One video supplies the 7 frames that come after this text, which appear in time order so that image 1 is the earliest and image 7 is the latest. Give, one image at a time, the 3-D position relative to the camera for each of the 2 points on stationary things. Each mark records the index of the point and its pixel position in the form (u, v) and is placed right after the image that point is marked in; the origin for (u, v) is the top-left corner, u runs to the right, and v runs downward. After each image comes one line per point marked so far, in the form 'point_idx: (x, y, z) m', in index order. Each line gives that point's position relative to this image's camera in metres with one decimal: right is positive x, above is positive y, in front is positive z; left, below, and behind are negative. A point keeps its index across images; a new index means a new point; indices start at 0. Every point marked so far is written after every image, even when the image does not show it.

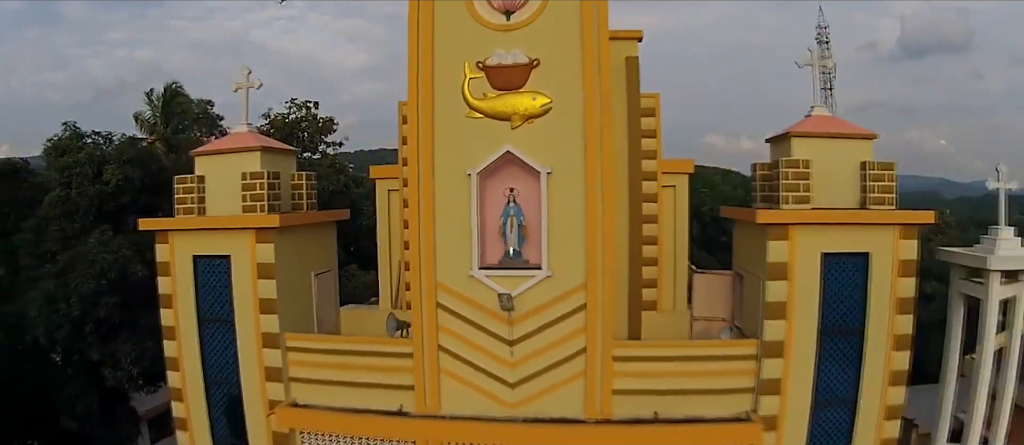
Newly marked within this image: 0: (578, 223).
0: (+0.6, 0.0, +5.7) m
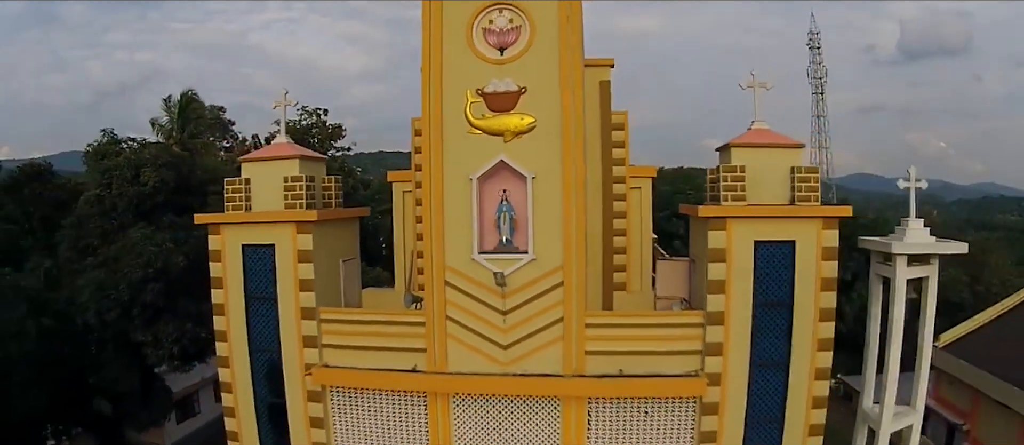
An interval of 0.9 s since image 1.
0: (+0.5, +0.1, +7.1) m
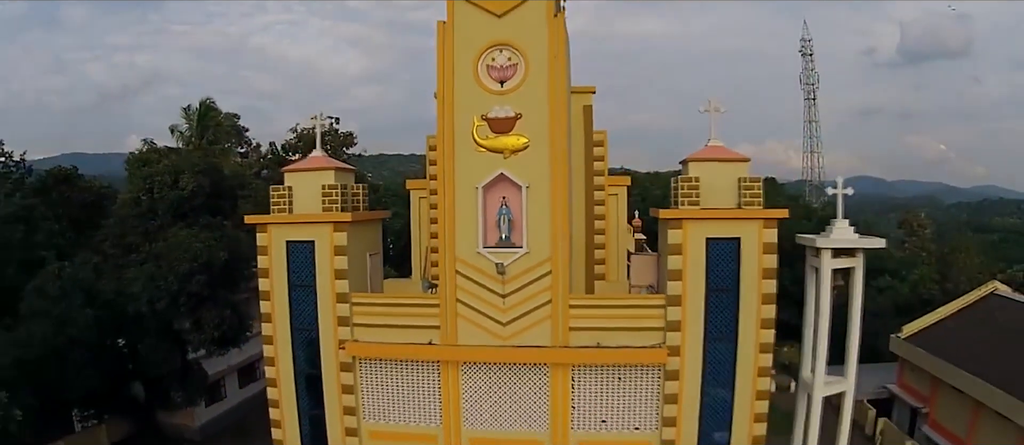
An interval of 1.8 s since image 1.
0: (+0.5, +0.1, +8.7) m
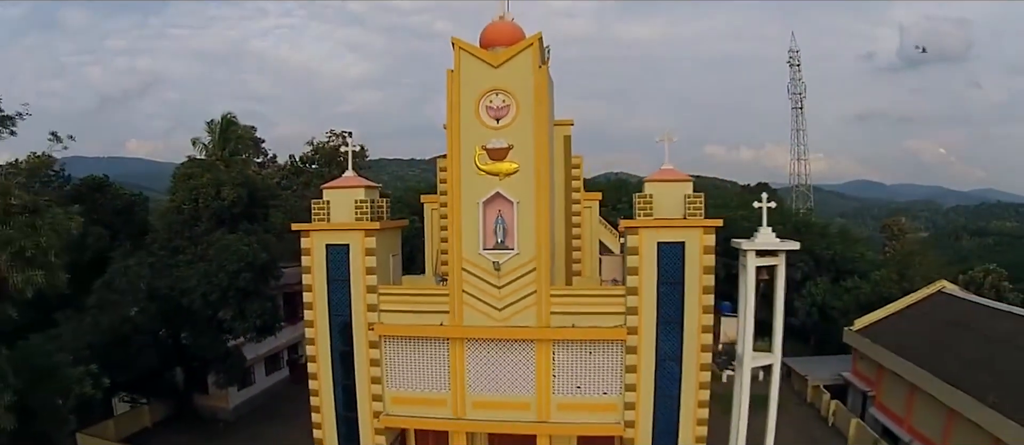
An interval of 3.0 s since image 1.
0: (+0.4, -0.1, +11.0) m
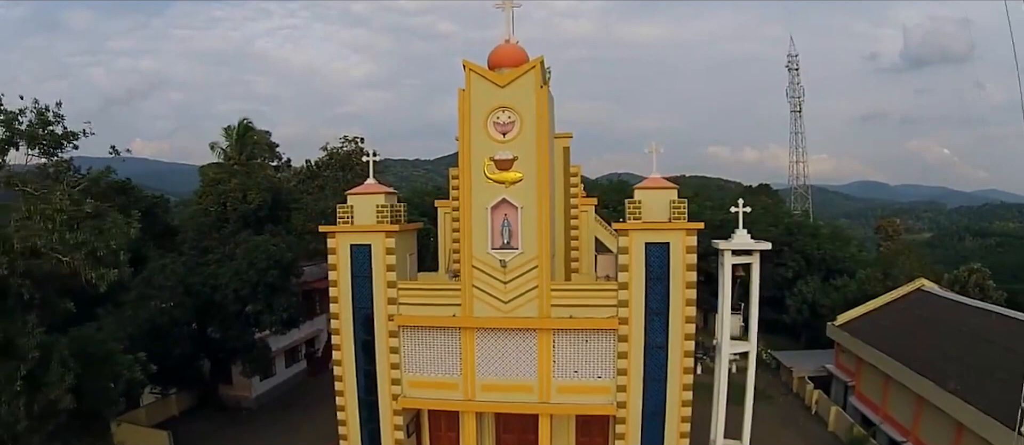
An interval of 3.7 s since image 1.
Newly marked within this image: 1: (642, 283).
0: (+0.5, -0.1, +12.4) m
1: (+2.6, -1.2, +12.3) m
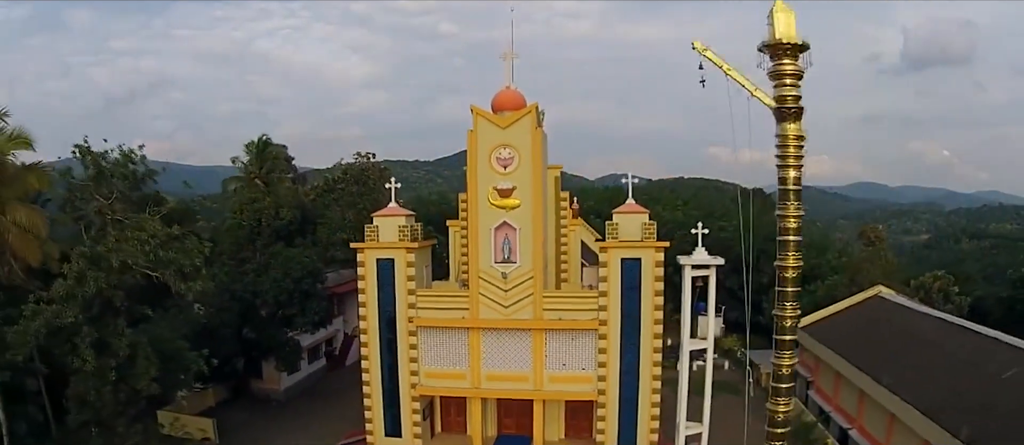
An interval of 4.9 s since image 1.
0: (+0.5, -0.6, +15.0) m
1: (+2.6, -1.7, +14.9) m
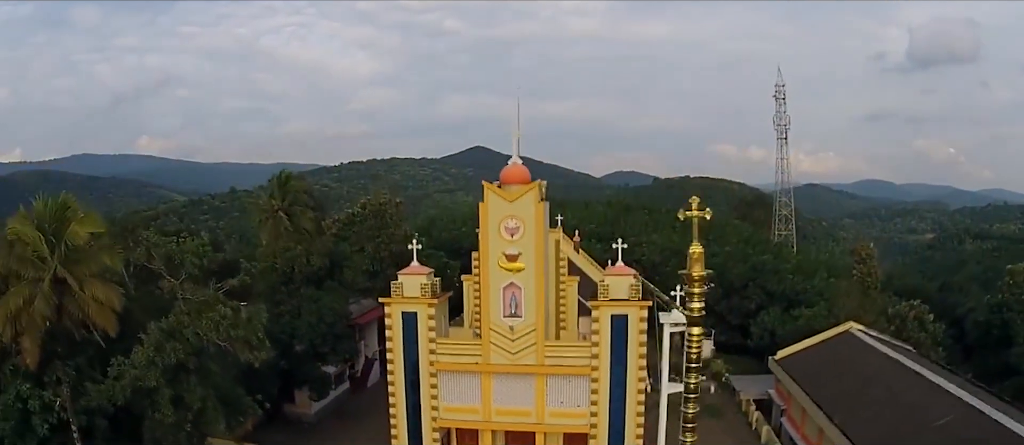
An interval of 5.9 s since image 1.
0: (+0.6, -2.3, +17.7) m
1: (+2.7, -3.4, +17.5) m
